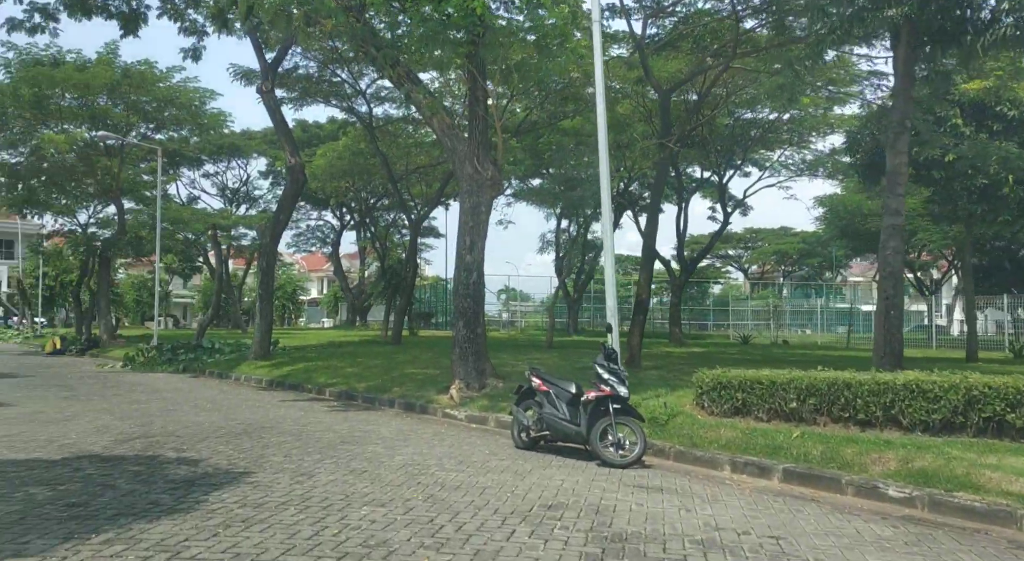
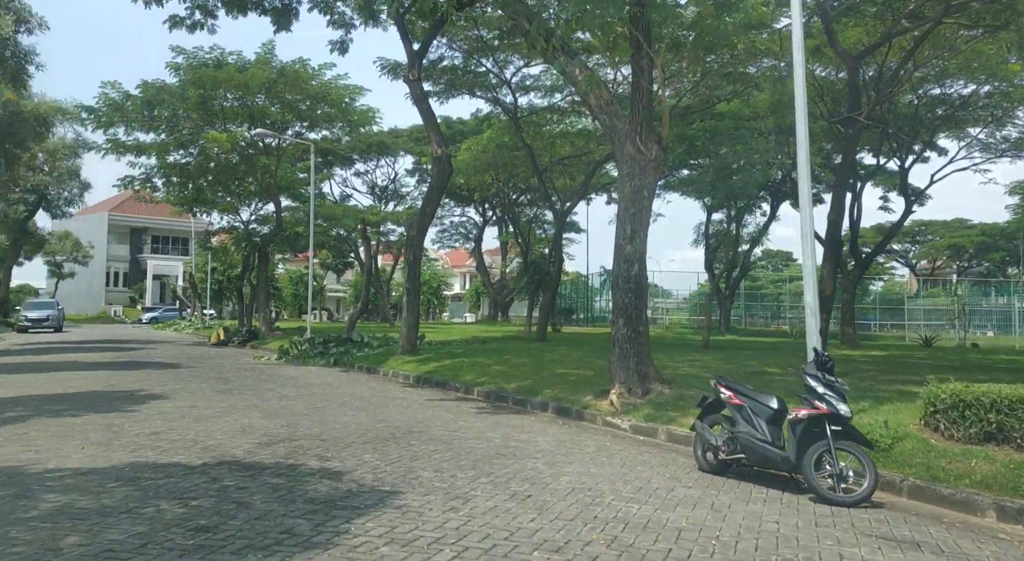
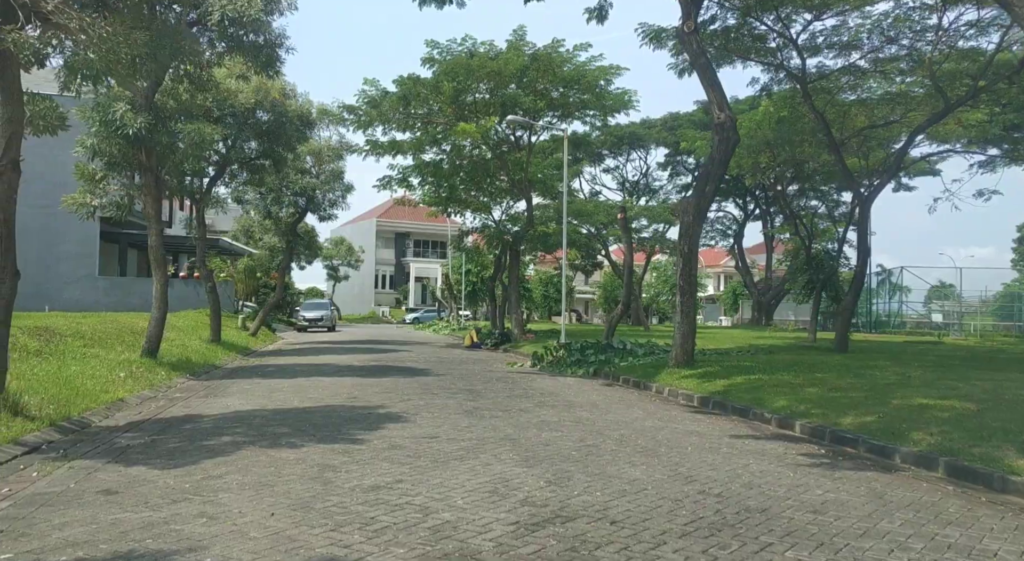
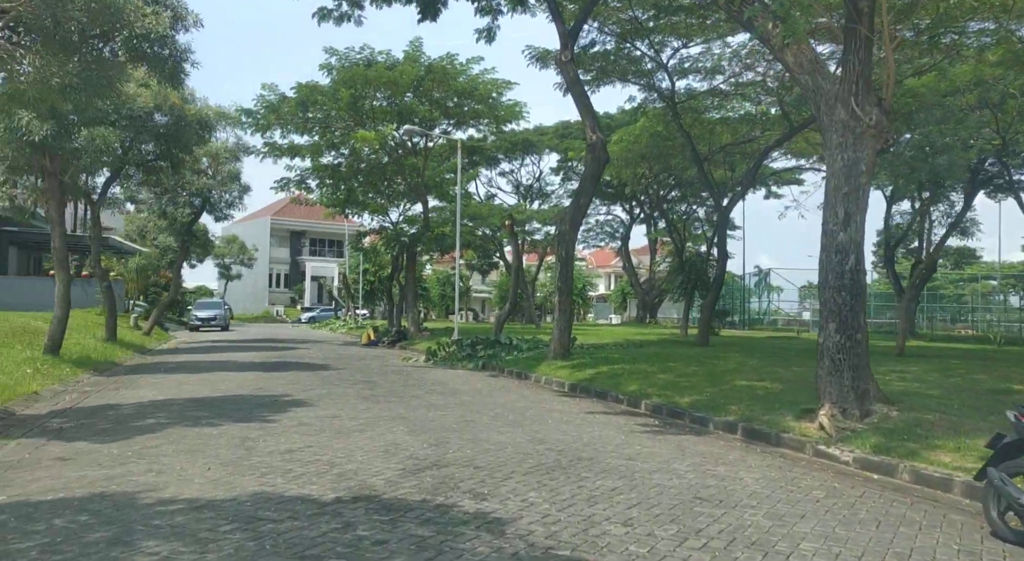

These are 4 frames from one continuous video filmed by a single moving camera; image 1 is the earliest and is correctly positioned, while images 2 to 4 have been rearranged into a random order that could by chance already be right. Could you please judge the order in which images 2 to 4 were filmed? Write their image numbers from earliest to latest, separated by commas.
2, 4, 3
